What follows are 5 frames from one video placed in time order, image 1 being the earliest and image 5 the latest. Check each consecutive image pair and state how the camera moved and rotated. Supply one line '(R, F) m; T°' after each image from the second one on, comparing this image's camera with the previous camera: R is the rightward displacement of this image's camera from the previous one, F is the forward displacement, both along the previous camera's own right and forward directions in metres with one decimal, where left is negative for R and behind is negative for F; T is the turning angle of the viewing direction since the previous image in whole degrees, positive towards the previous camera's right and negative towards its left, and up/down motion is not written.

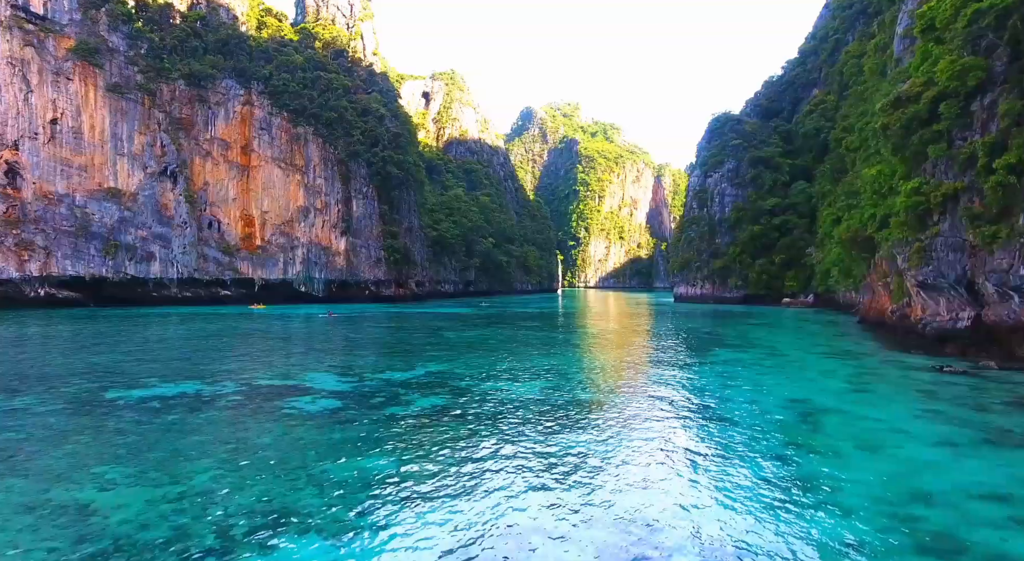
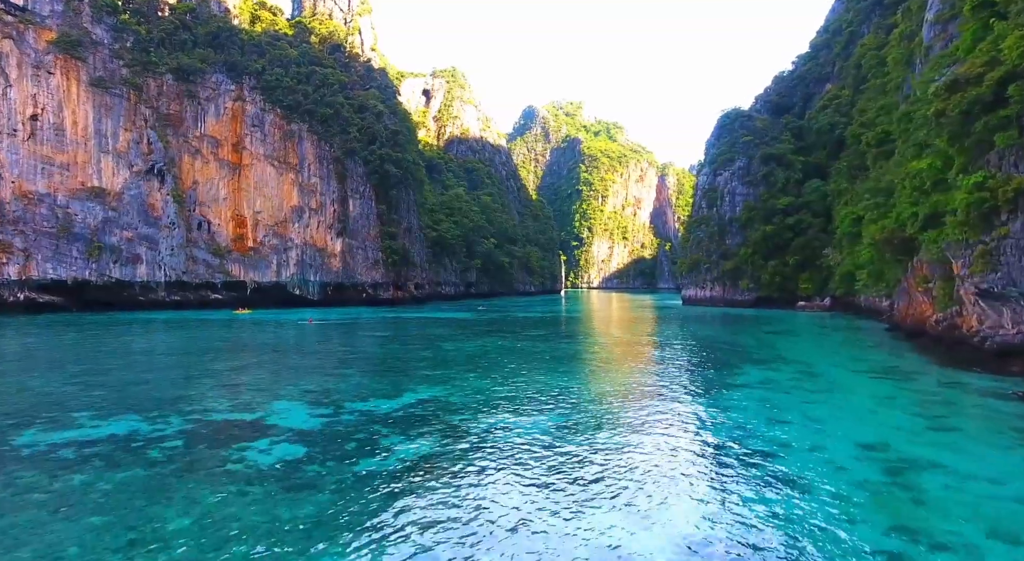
(0.0, +1.5) m; 0°
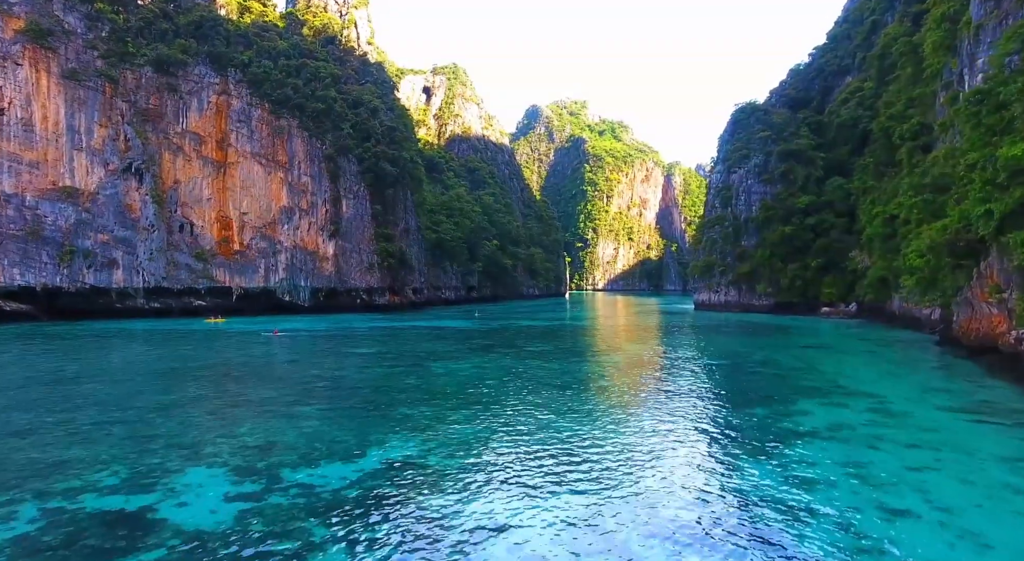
(0.0, +2.2) m; 0°
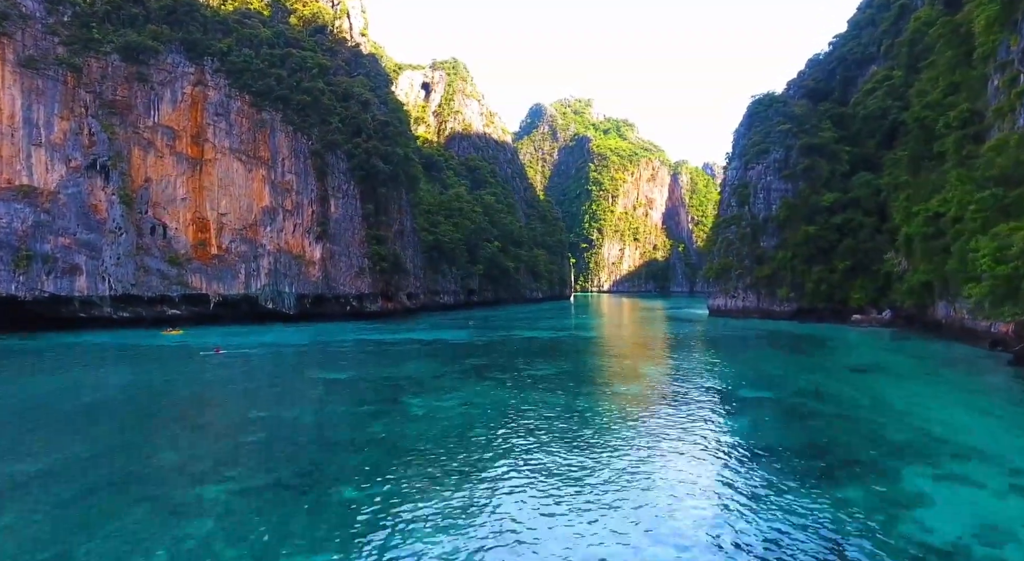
(+0.1, +2.6) m; 0°
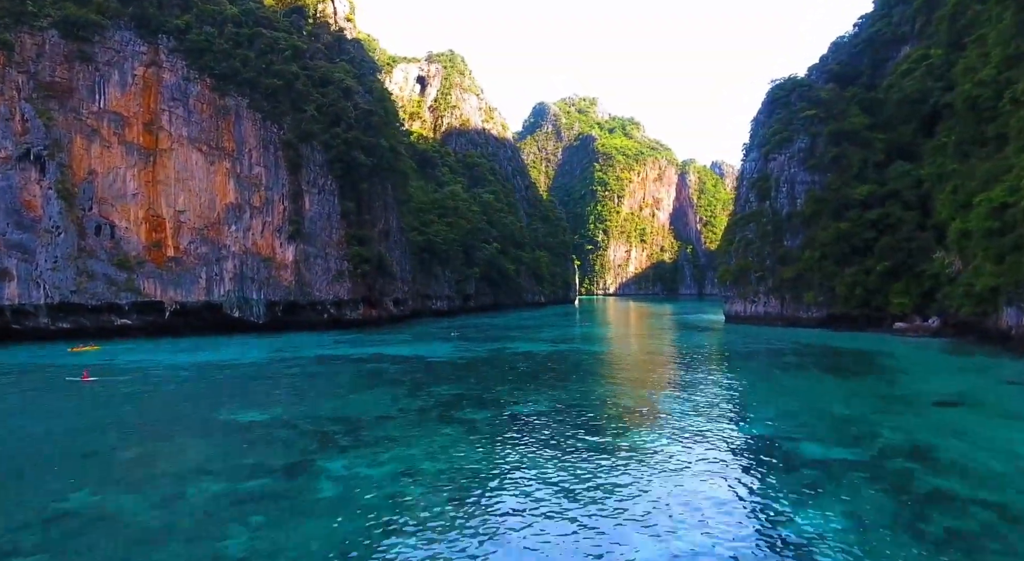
(+0.5, +3.5) m; -1°
